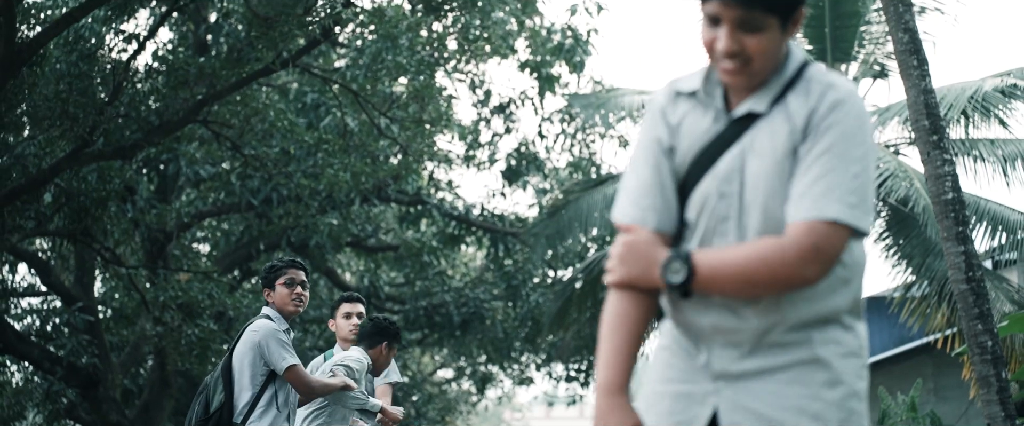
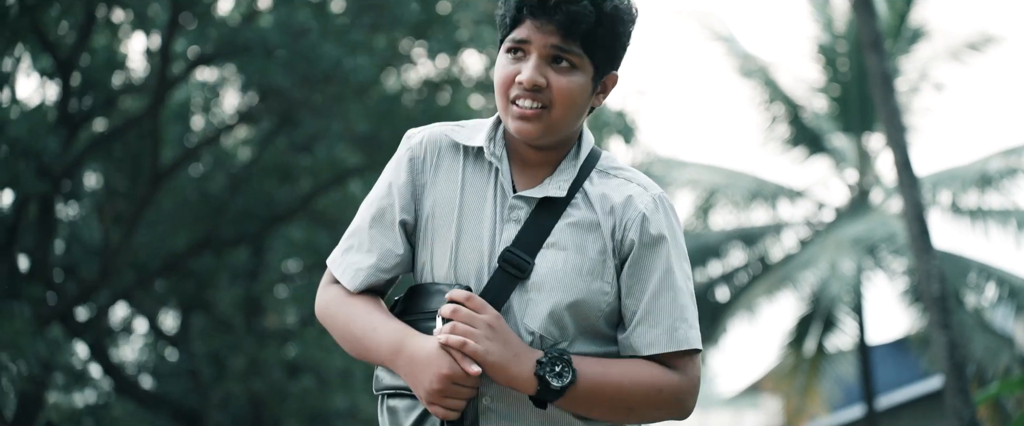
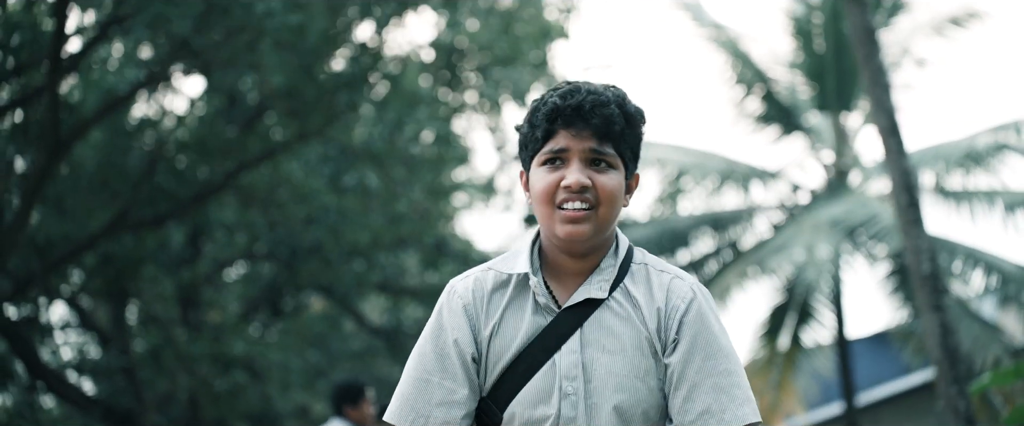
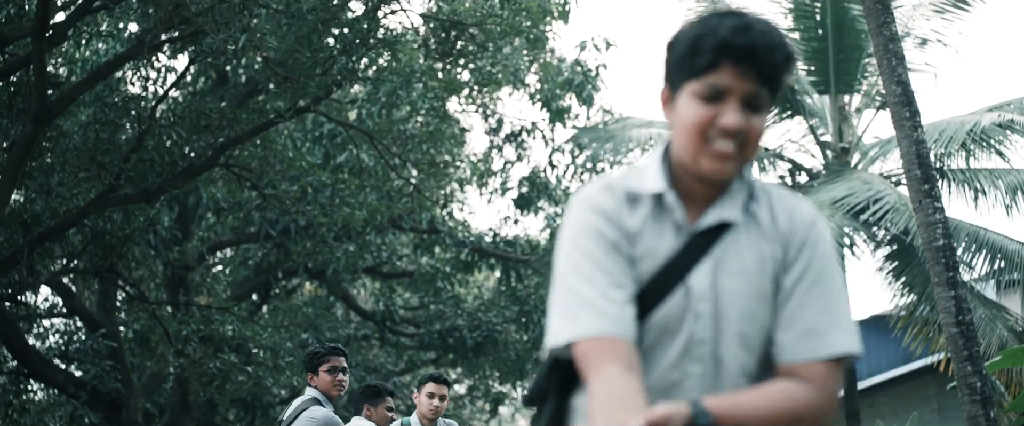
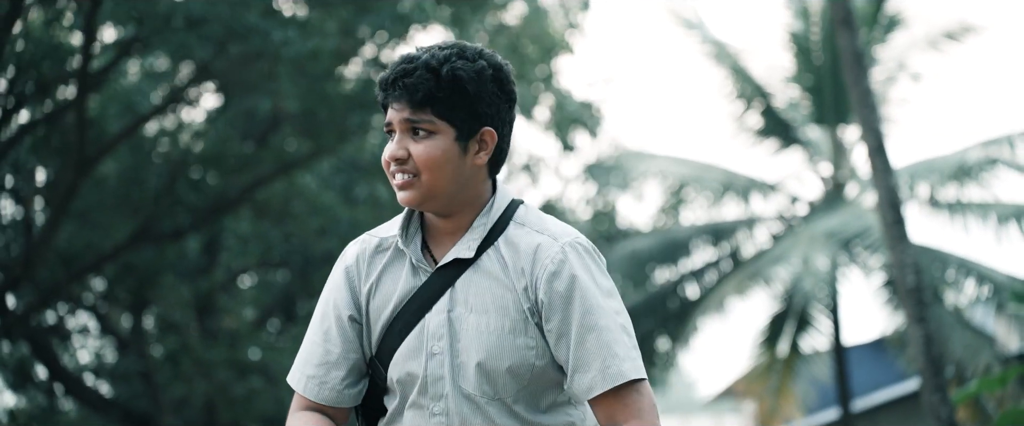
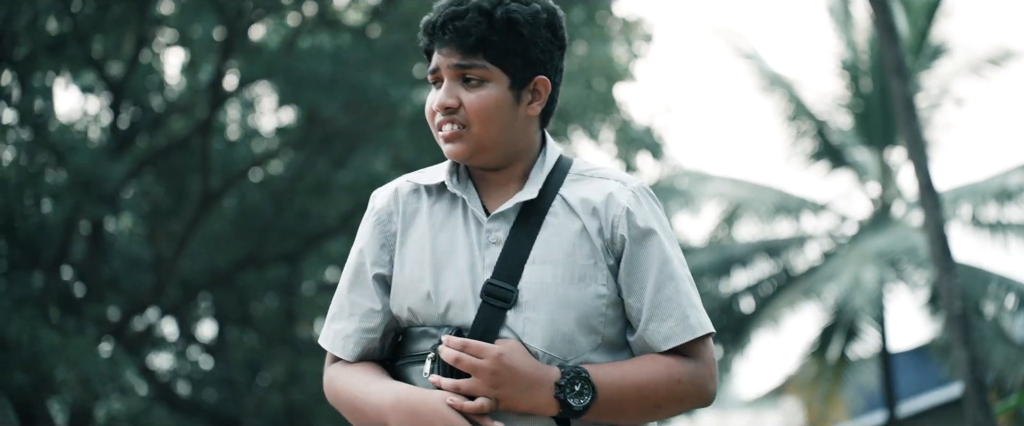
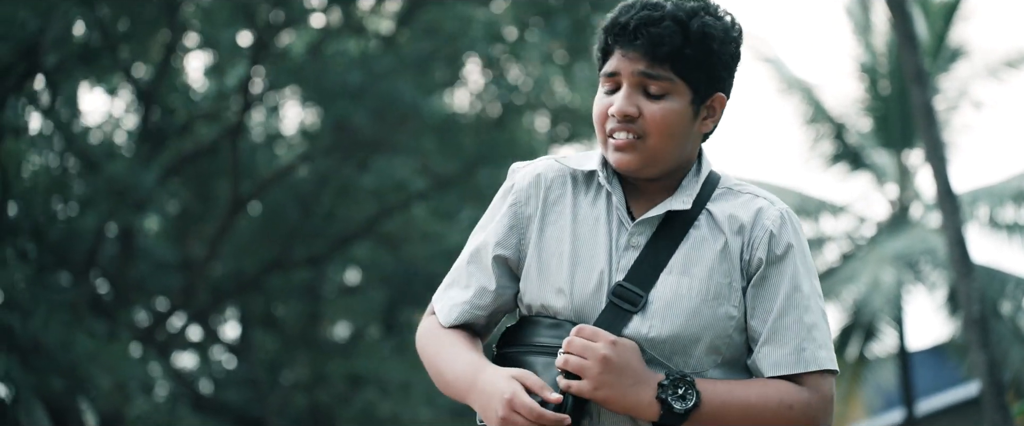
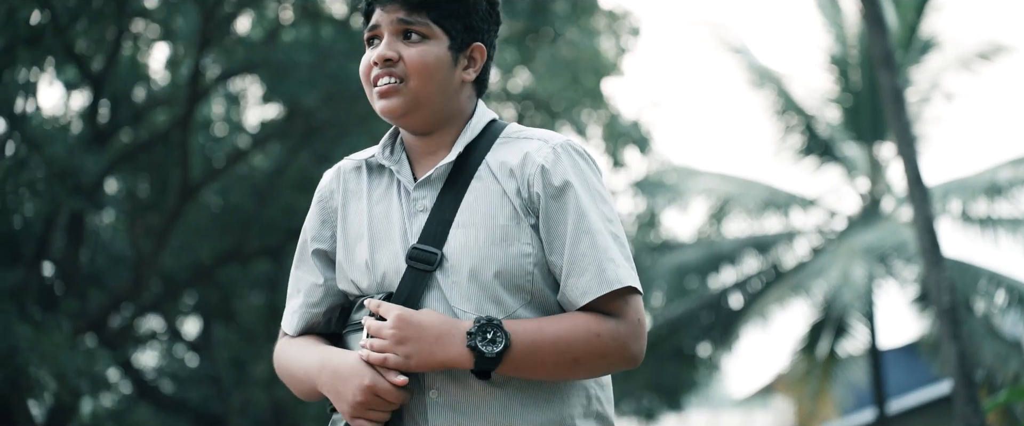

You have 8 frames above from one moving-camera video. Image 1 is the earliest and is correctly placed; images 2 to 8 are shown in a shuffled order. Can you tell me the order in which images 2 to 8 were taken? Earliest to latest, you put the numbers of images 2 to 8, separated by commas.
4, 3, 5, 2, 8, 6, 7
